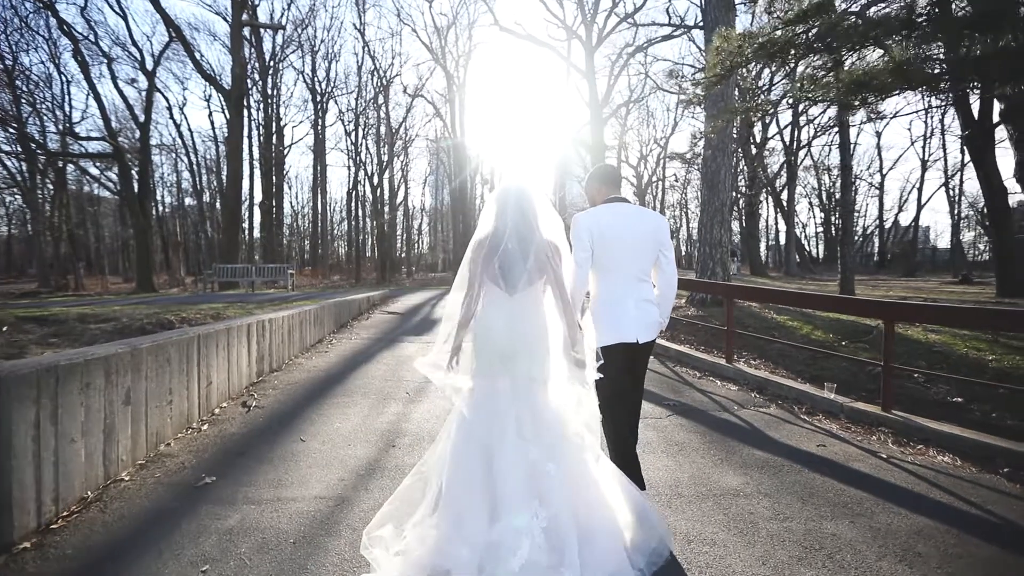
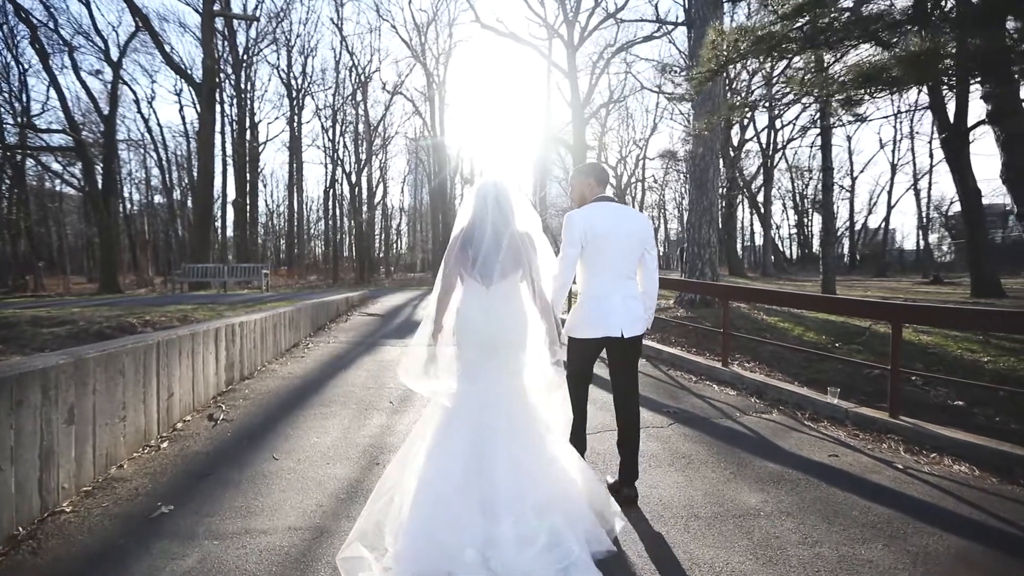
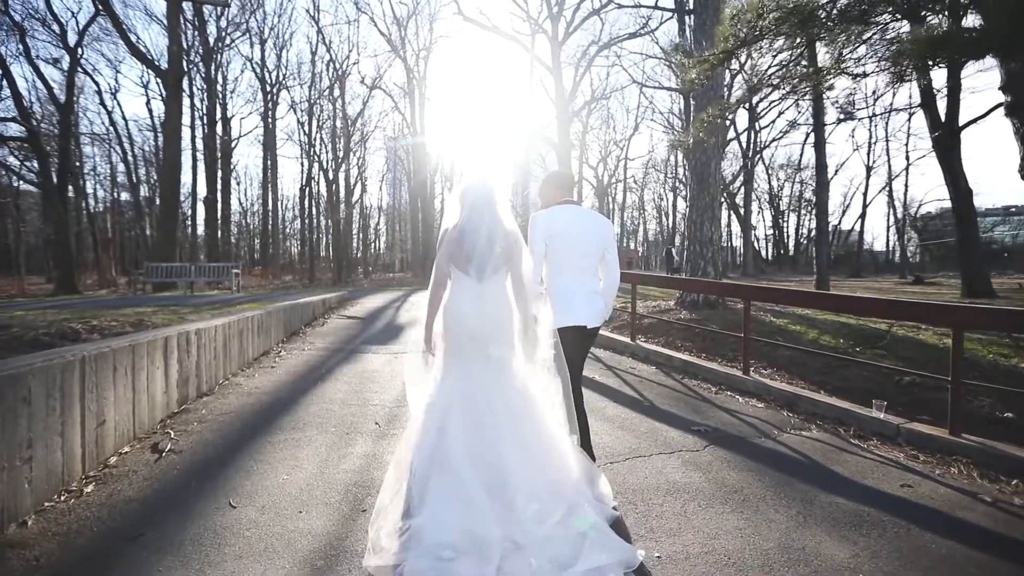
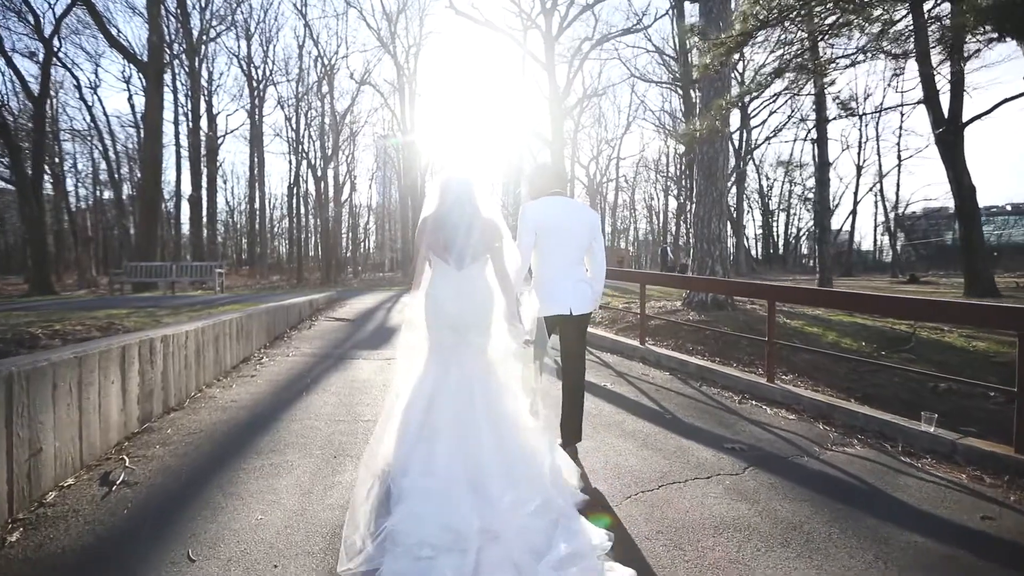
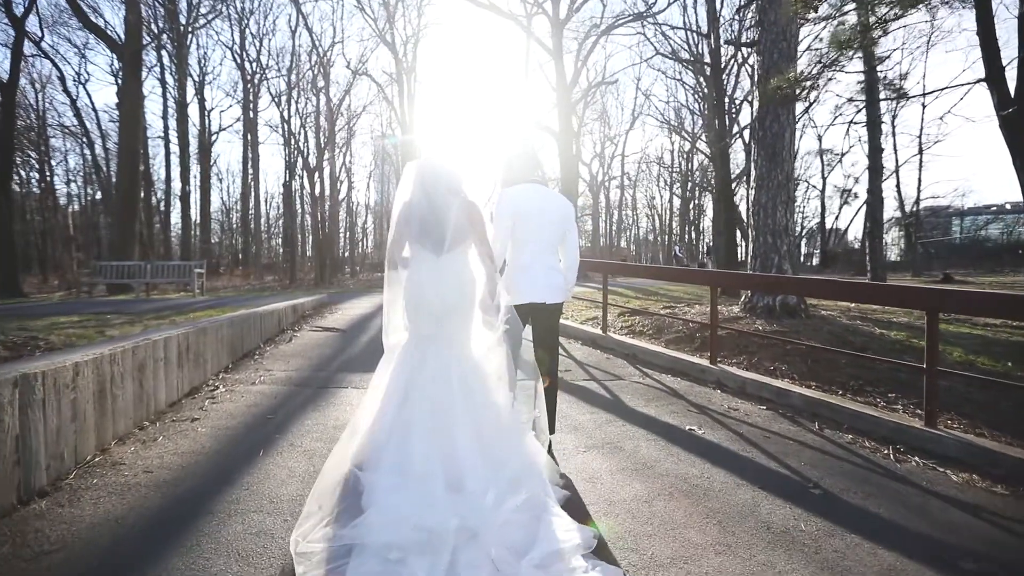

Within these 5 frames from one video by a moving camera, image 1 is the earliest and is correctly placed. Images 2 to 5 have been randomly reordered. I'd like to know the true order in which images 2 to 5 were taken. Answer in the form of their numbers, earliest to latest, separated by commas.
2, 3, 4, 5
